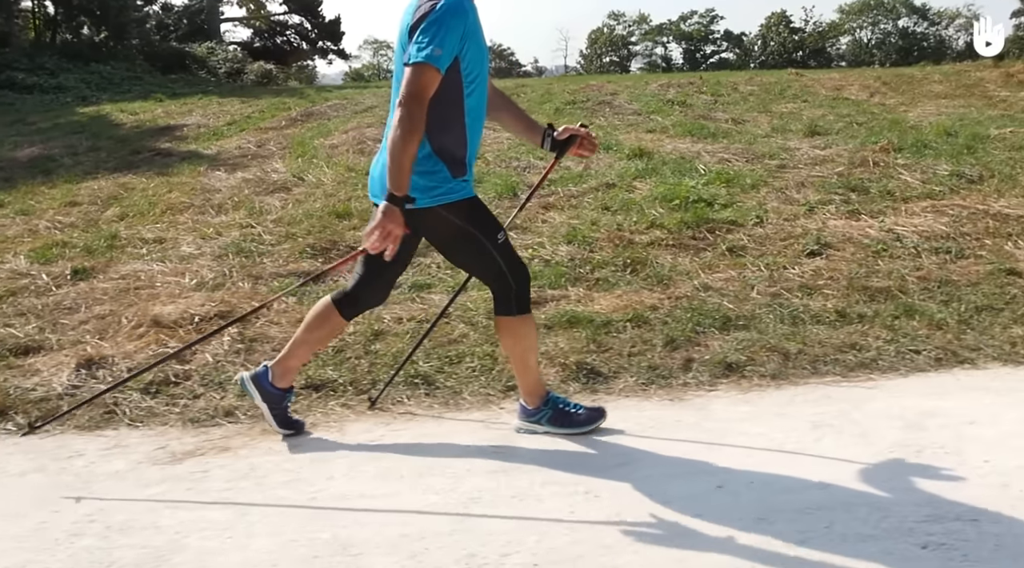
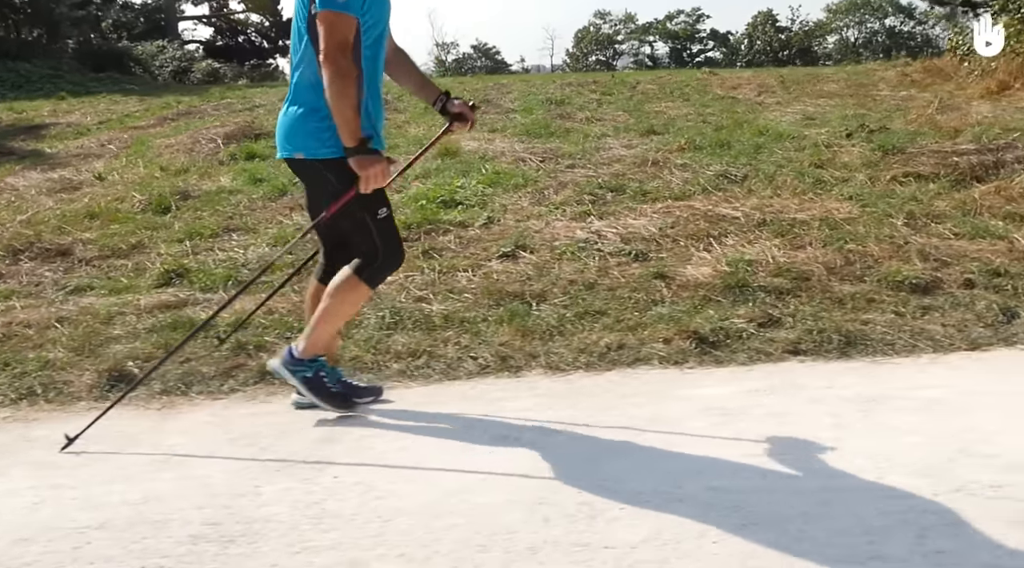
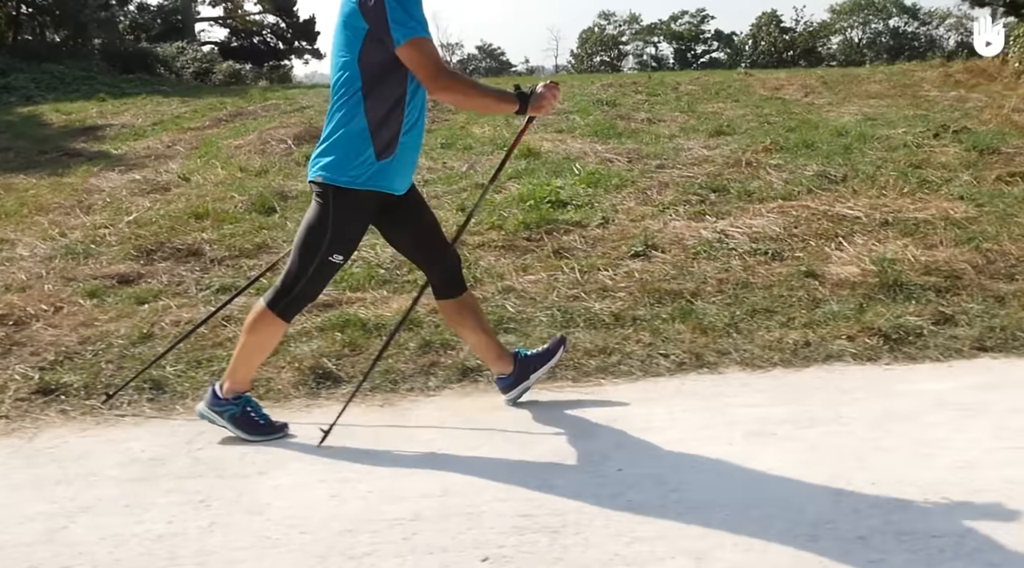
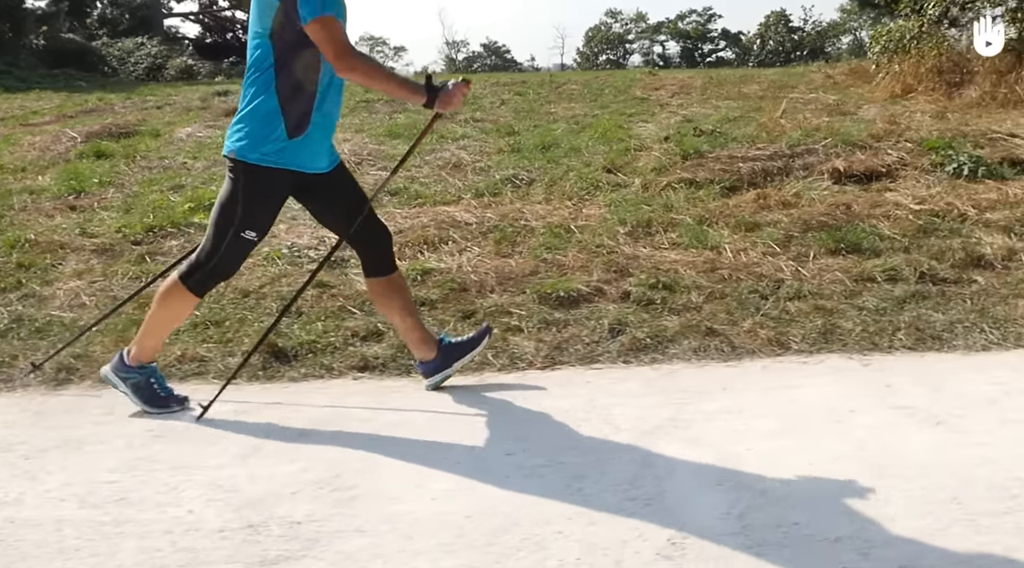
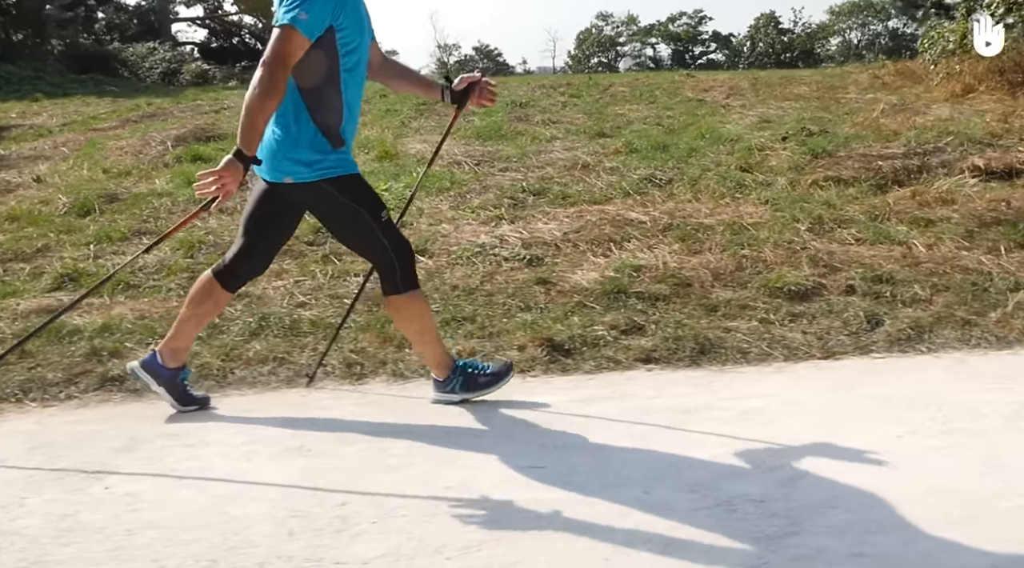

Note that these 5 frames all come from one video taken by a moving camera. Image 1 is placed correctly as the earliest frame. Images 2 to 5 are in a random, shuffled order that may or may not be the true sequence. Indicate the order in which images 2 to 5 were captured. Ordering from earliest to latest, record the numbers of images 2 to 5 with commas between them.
3, 2, 5, 4
